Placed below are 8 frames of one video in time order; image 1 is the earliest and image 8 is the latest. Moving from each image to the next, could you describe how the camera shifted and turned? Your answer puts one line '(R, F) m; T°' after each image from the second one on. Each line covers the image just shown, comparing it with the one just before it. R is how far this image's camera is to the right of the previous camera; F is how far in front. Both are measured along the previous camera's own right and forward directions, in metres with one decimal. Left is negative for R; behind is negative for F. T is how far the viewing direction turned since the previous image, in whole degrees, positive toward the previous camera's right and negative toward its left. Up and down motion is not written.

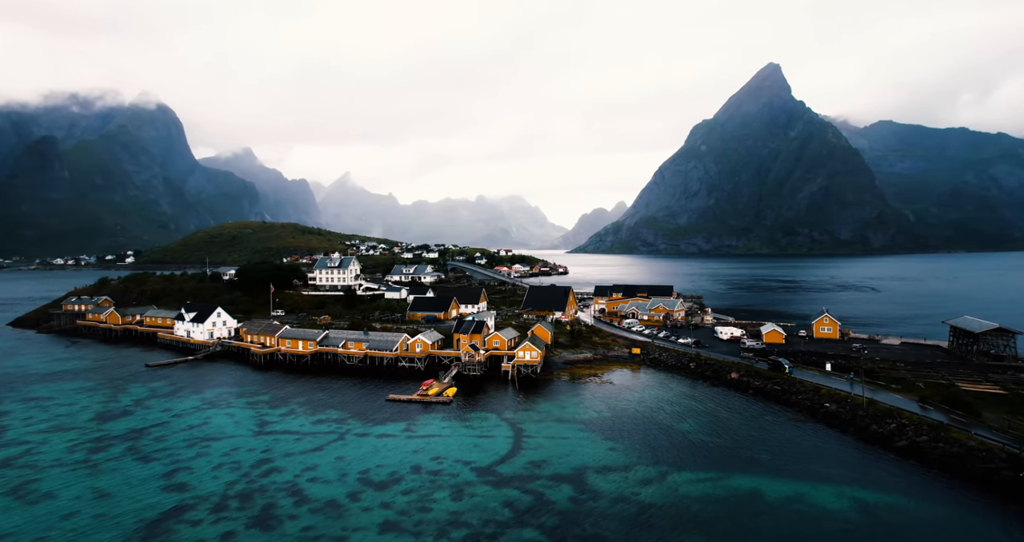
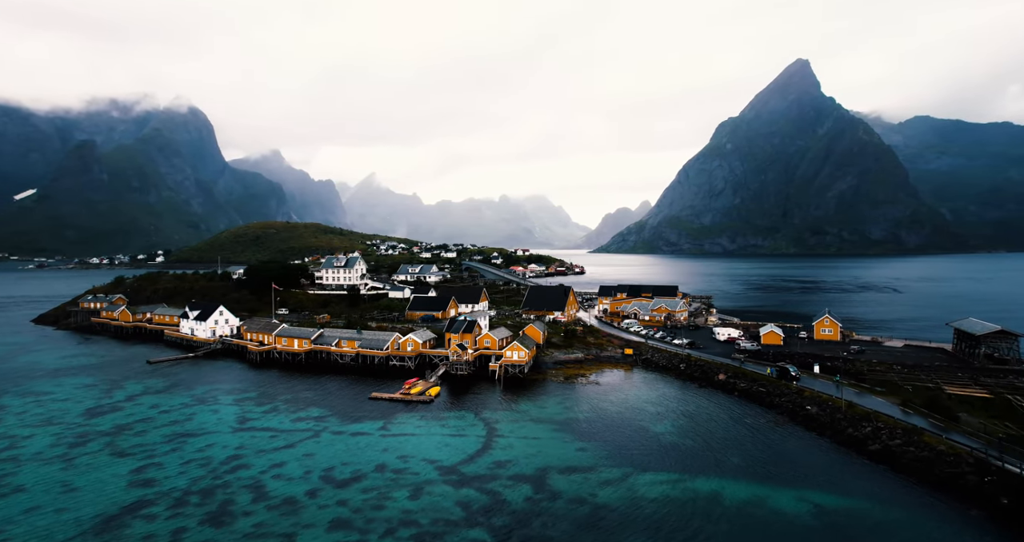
(+1.8, +0.2) m; -1°
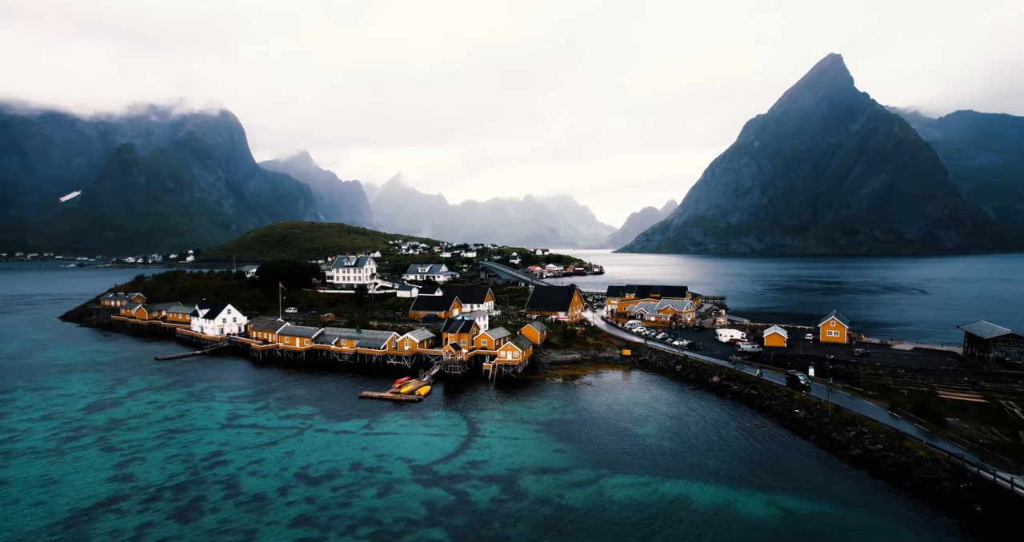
(+1.5, +0.1) m; -2°
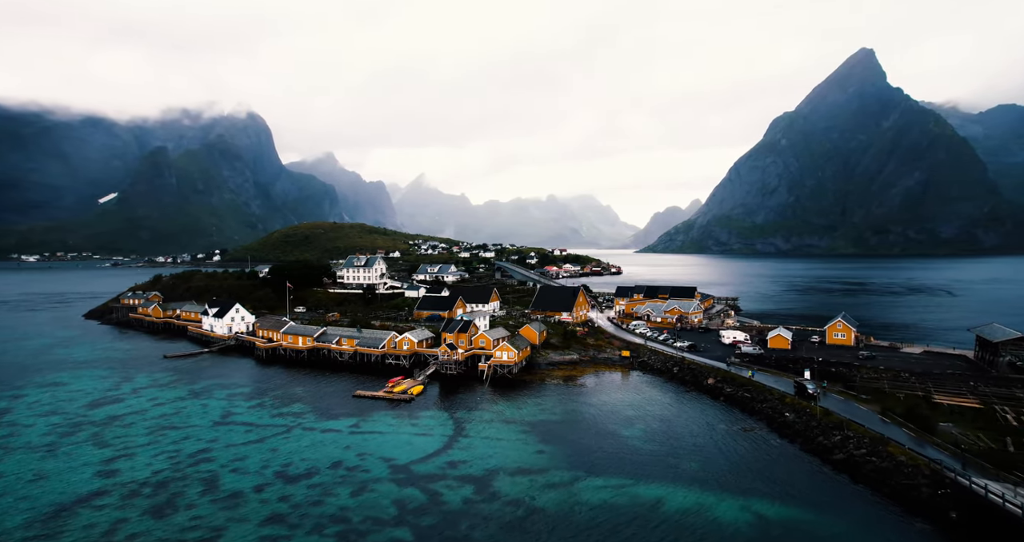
(+1.3, +0.1) m; -1°
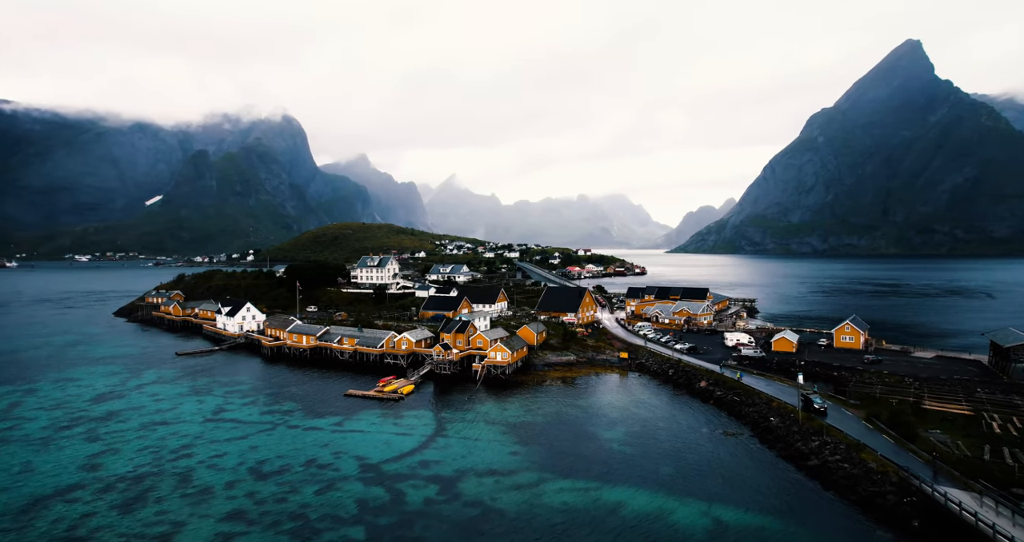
(+1.7, +0.1) m; -2°
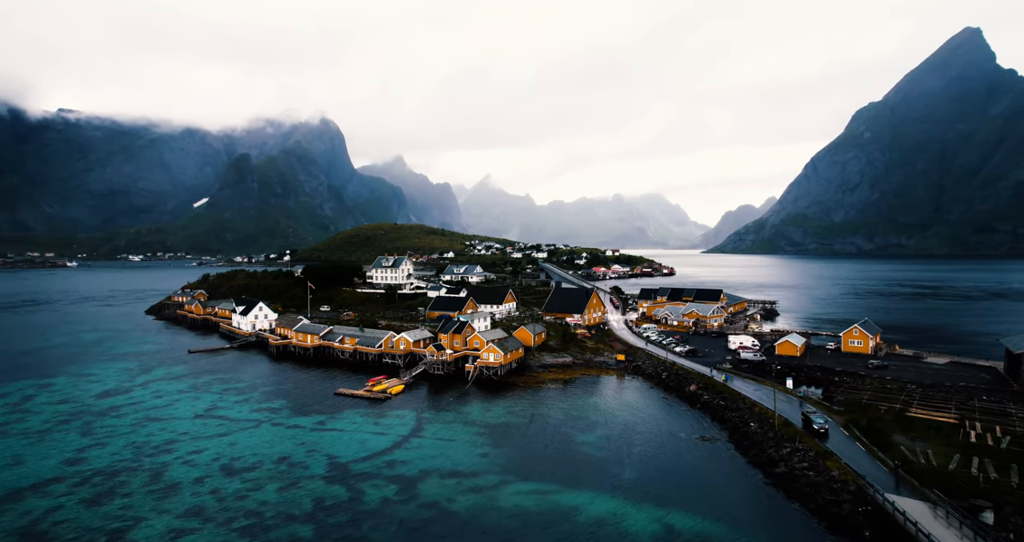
(+2.0, +0.1) m; -2°
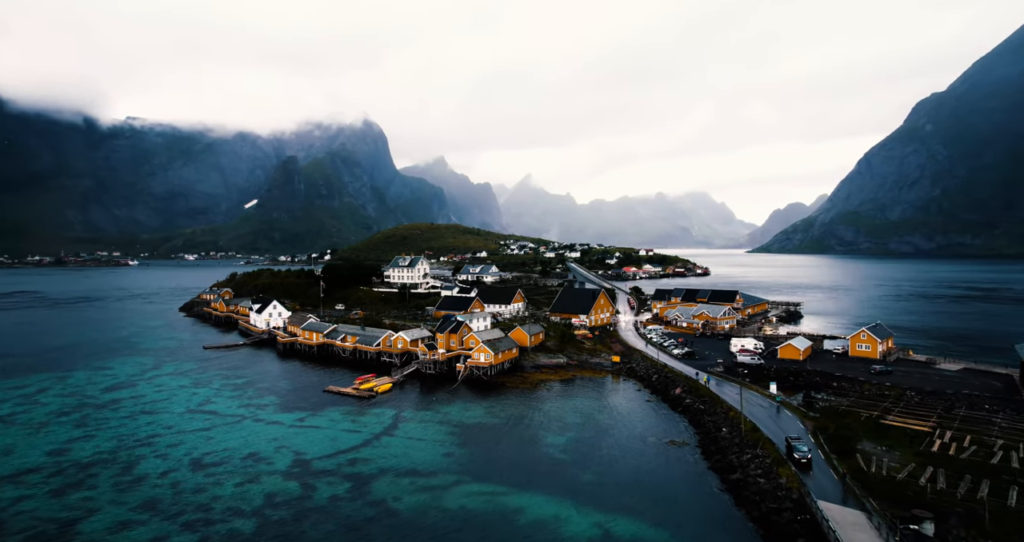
(+2.4, 0.0) m; -3°
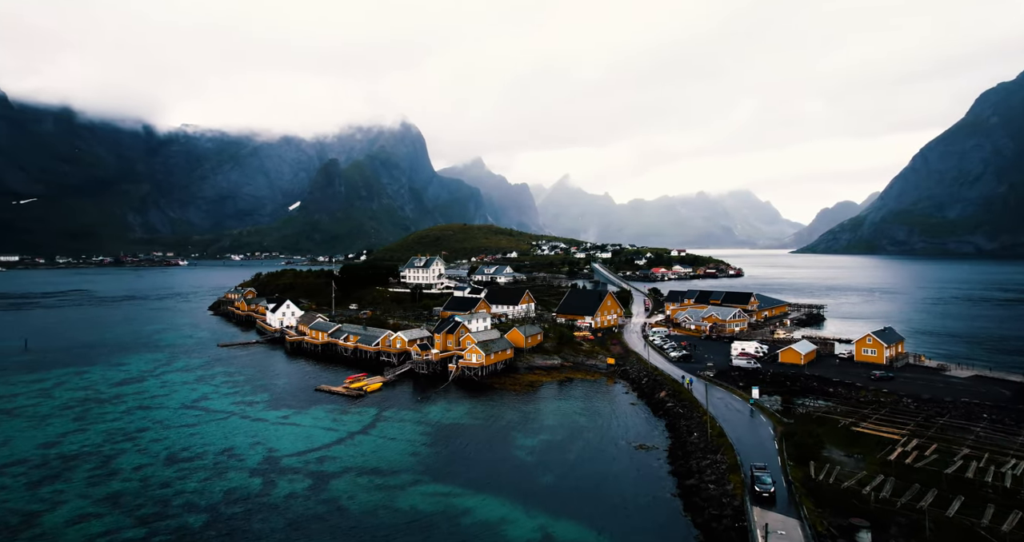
(+2.2, -0.1) m; -2°
